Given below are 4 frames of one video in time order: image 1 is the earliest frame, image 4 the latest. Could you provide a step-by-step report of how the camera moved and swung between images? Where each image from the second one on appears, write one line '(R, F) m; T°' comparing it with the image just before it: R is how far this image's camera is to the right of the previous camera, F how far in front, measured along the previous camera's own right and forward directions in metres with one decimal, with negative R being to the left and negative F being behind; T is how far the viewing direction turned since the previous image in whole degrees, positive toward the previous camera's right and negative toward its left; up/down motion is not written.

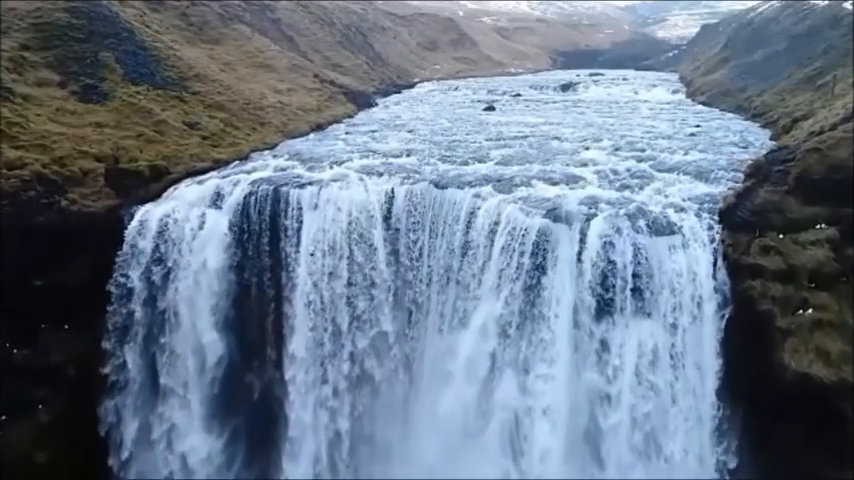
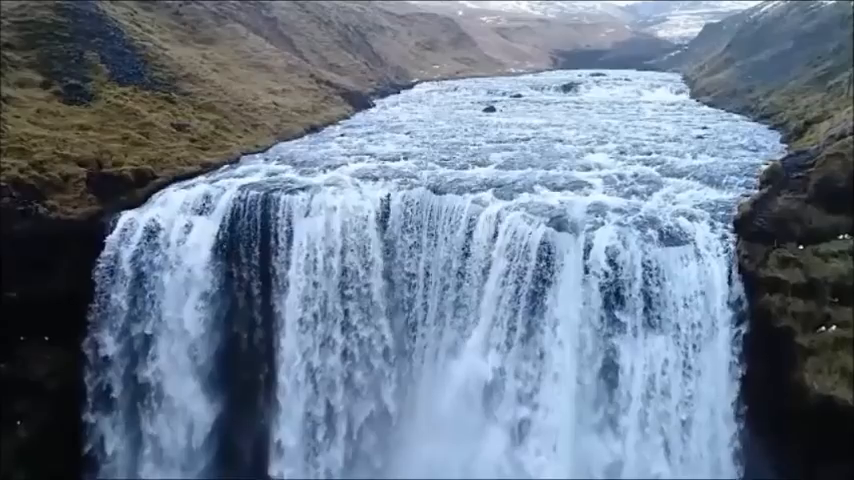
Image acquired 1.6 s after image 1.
(-1.3, +0.8) m; +2°
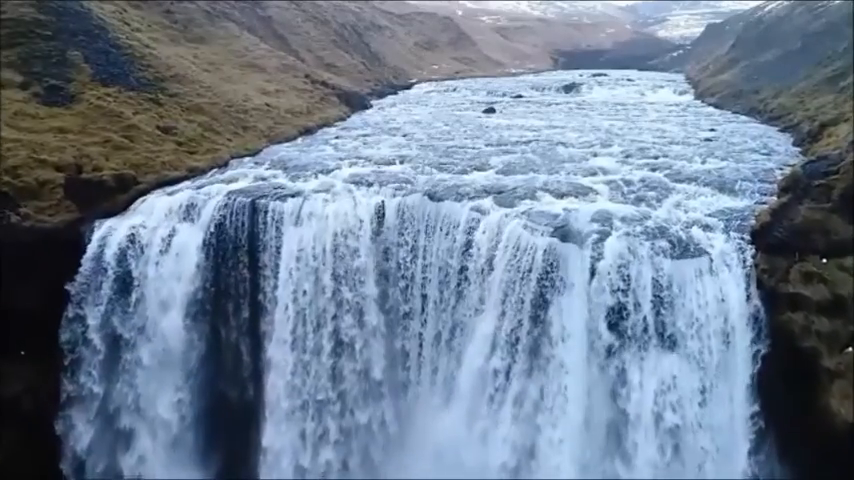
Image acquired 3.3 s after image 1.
(-1.7, +0.8) m; +3°
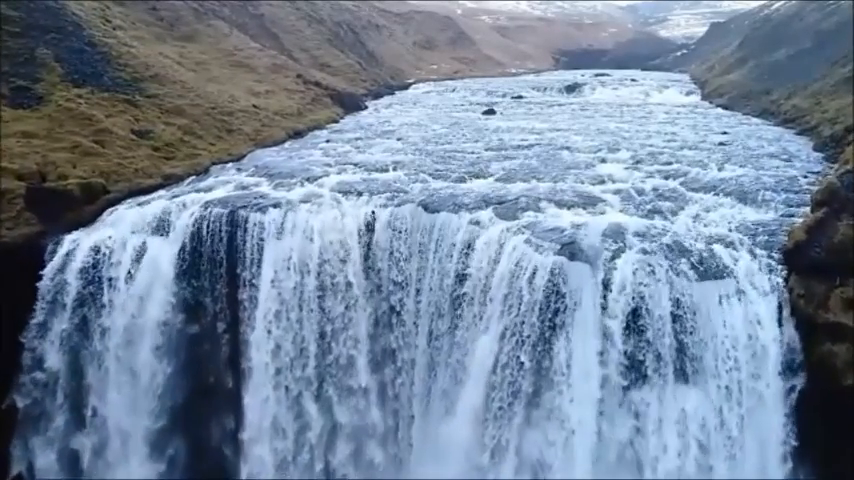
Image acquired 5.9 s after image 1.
(-2.5, +1.3) m; +5°
